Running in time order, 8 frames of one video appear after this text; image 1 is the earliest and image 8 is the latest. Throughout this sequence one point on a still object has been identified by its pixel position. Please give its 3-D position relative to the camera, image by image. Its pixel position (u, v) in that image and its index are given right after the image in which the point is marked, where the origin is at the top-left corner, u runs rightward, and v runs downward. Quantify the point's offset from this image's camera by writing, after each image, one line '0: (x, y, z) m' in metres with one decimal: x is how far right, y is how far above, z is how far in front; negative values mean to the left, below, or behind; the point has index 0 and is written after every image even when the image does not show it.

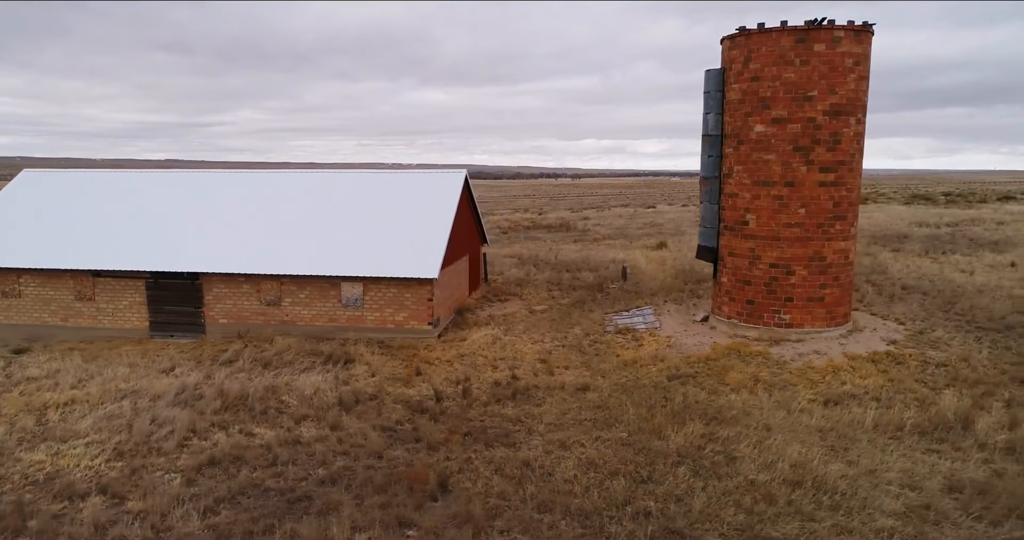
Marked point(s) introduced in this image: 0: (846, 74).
0: (+4.7, +2.8, +11.3) m
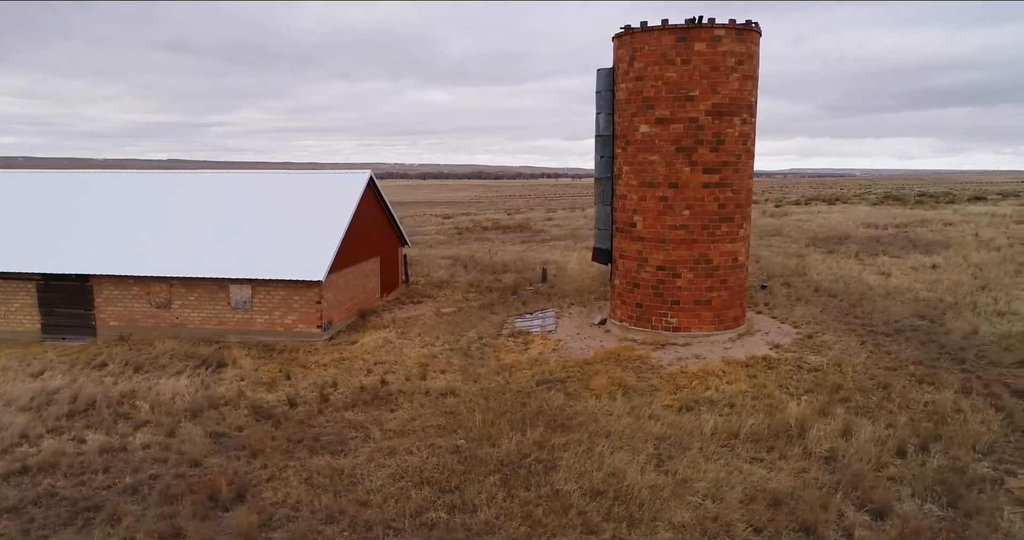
0: (+3.0, +2.7, +11.2) m
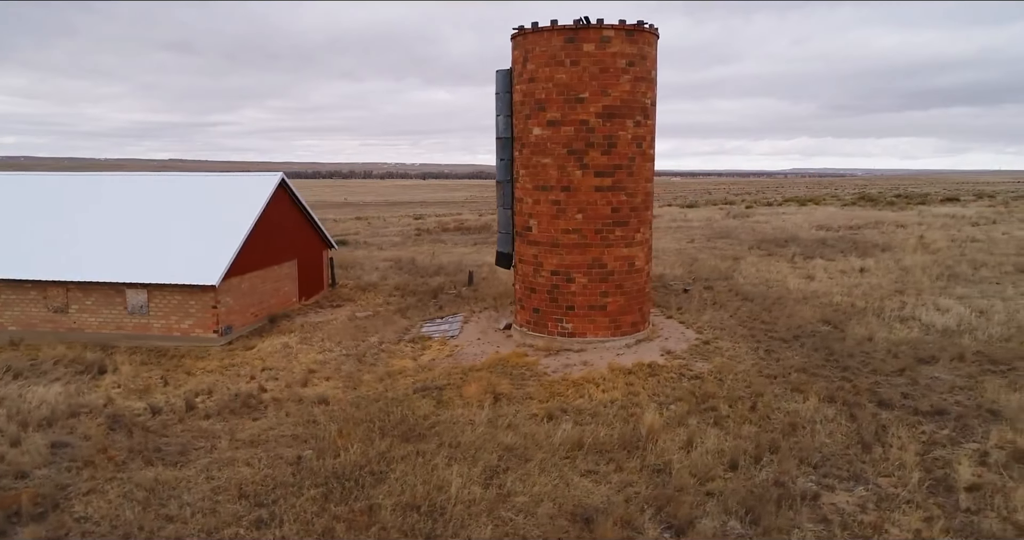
0: (+1.5, +2.7, +11.0) m
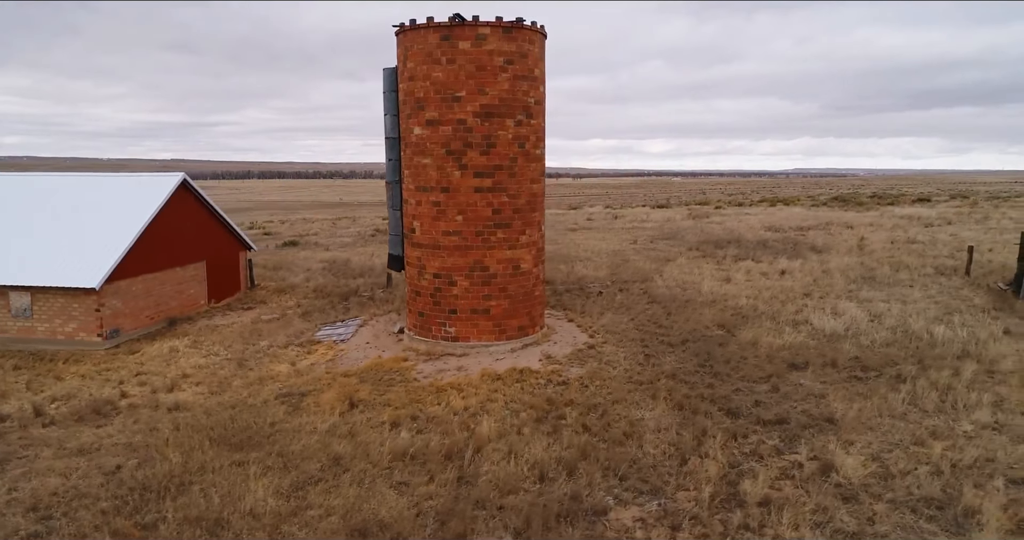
0: (-0.2, +2.6, +10.7) m
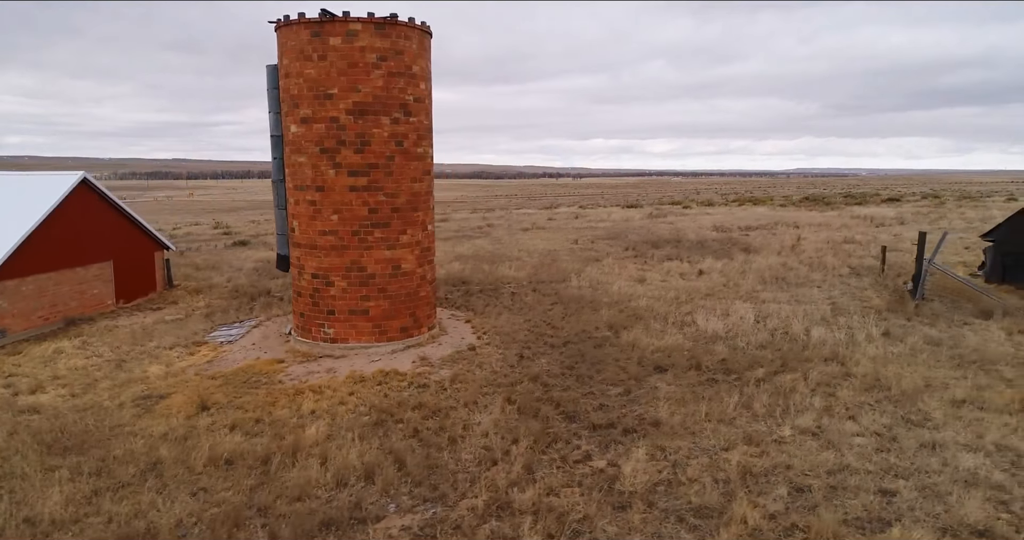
0: (-1.9, +2.6, +10.5) m
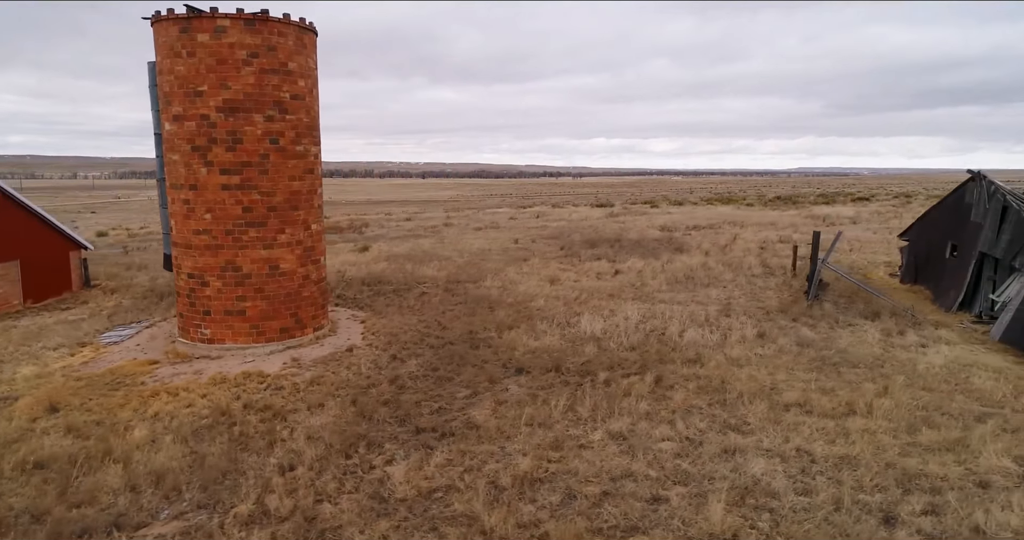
0: (-3.5, +2.6, +10.4) m
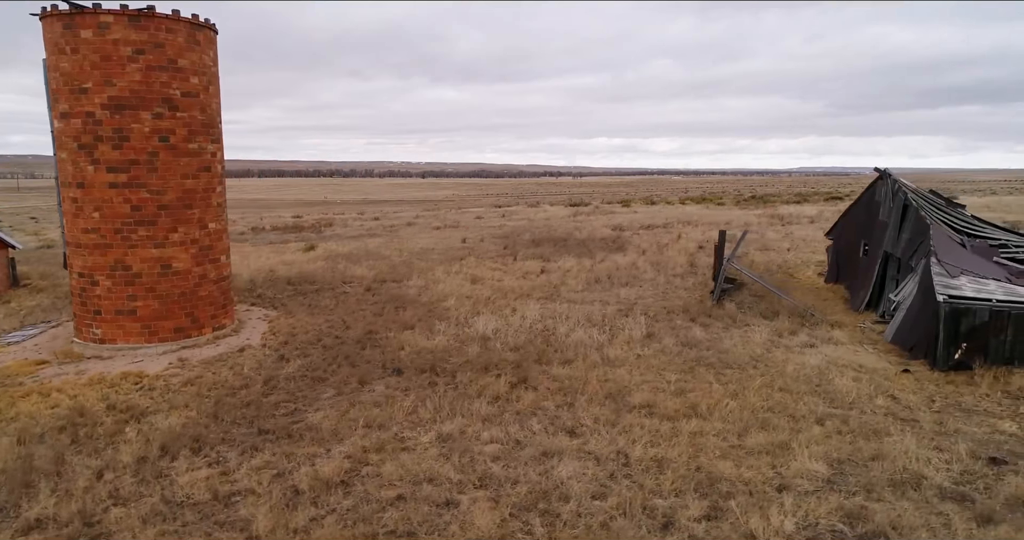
0: (-5.0, +2.6, +10.3) m
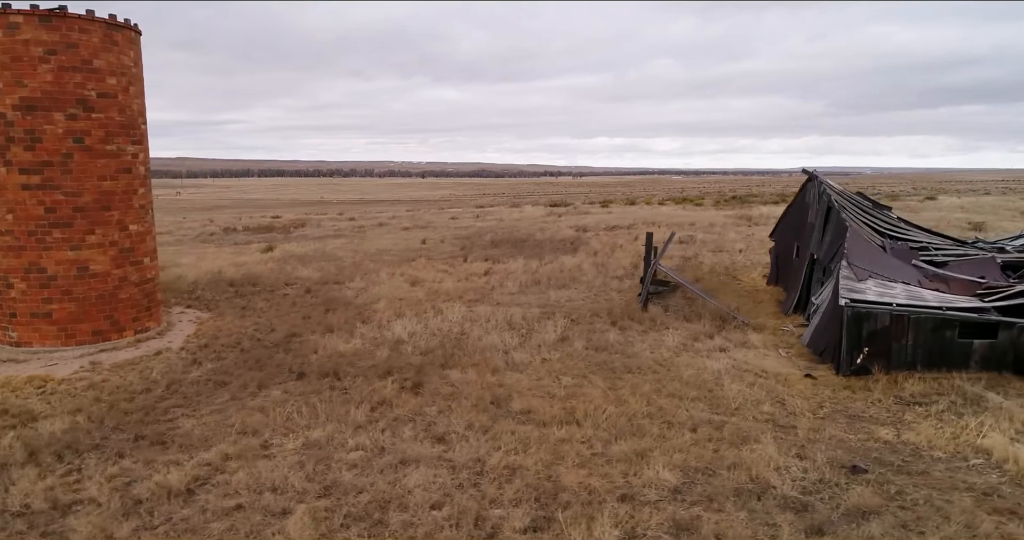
0: (-6.0, +2.6, +10.2) m
